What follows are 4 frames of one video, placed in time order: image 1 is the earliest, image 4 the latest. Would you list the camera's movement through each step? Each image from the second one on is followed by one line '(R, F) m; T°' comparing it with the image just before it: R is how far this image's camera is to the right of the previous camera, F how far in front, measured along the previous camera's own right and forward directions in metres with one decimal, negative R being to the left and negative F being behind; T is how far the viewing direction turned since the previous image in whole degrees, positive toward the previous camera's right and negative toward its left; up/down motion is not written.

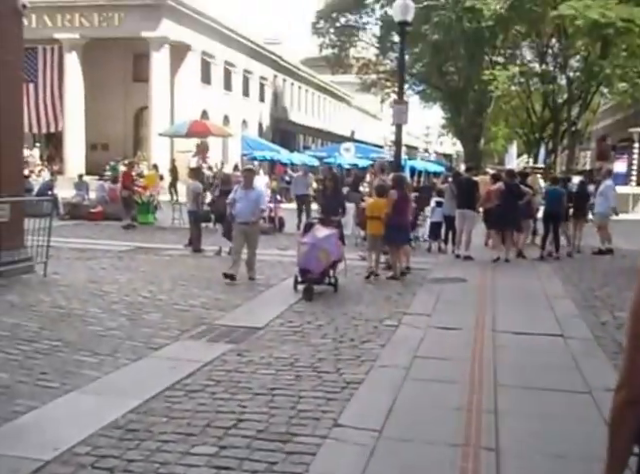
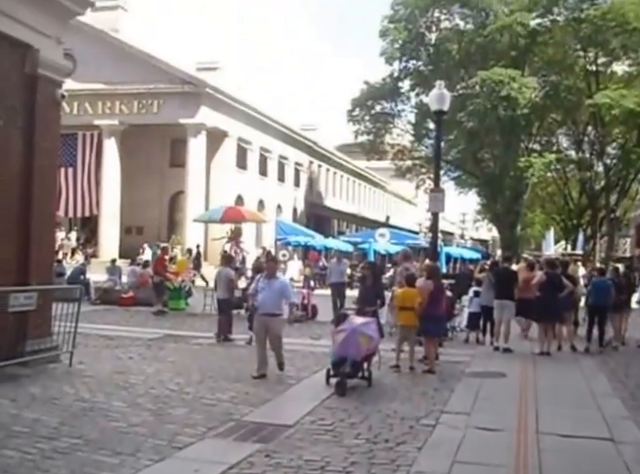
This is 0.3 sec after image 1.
(0.0, +0.3) m; -3°
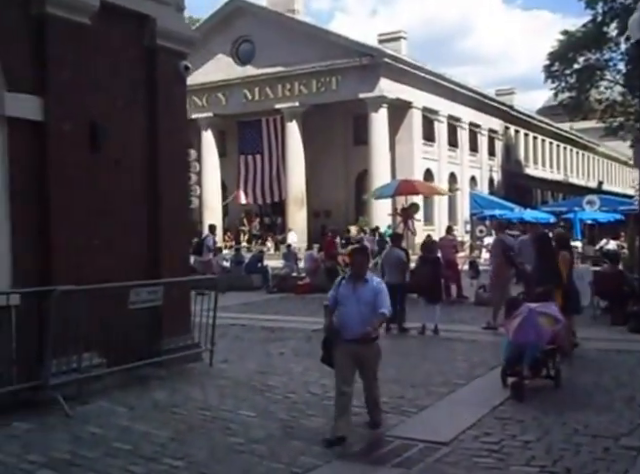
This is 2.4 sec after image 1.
(+0.5, +1.9) m; -16°
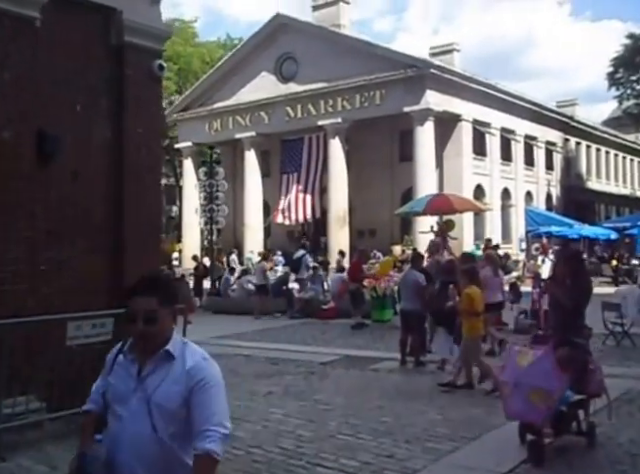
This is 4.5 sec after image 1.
(+0.9, +1.5) m; -5°
